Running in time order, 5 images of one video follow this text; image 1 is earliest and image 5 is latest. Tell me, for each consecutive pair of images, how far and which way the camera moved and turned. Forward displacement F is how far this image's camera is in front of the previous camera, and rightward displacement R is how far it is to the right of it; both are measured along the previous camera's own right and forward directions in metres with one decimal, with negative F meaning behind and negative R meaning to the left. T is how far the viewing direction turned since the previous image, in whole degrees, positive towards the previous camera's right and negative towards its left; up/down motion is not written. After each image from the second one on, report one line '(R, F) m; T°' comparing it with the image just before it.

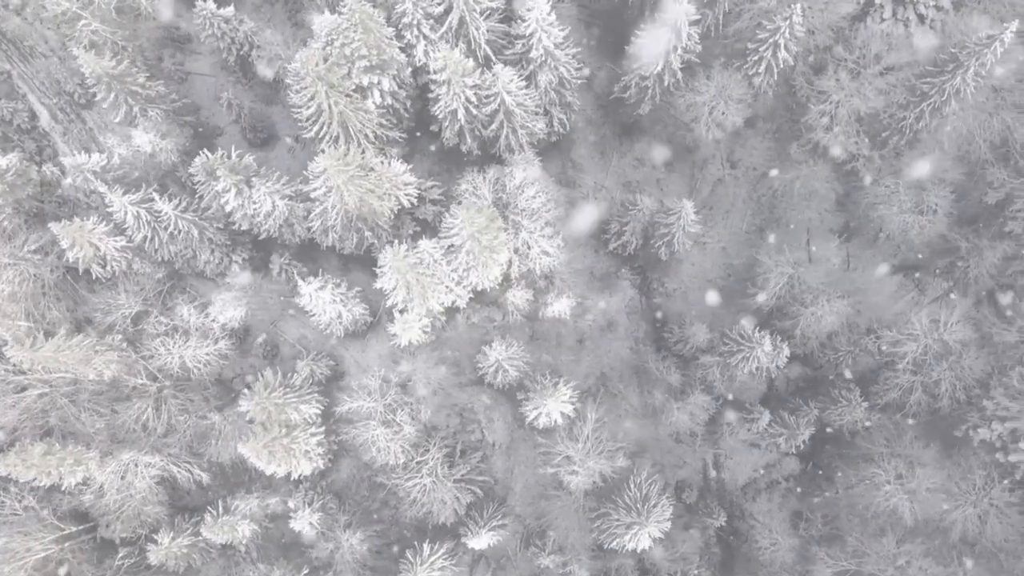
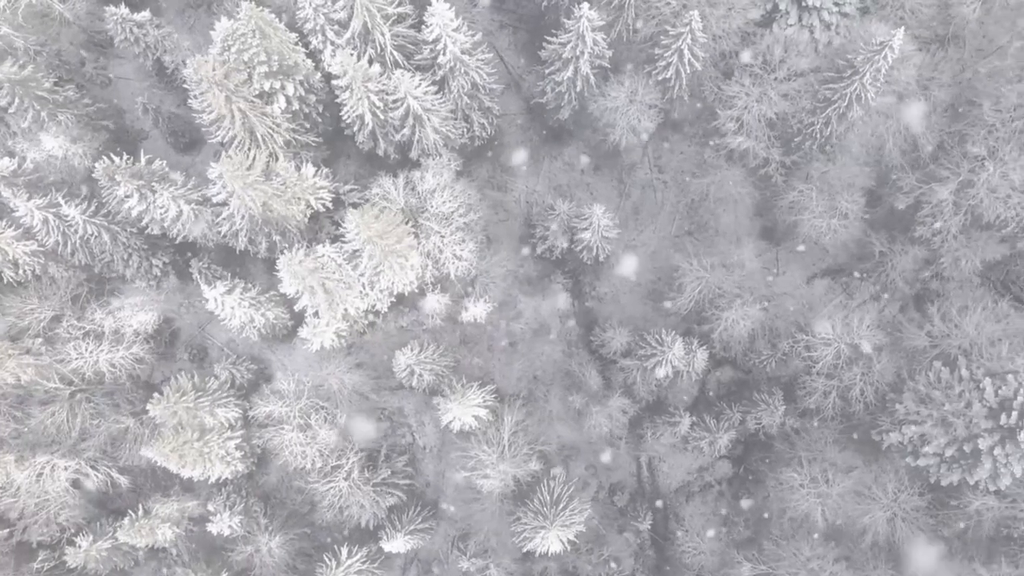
(+2.7, -0.1) m; 0°
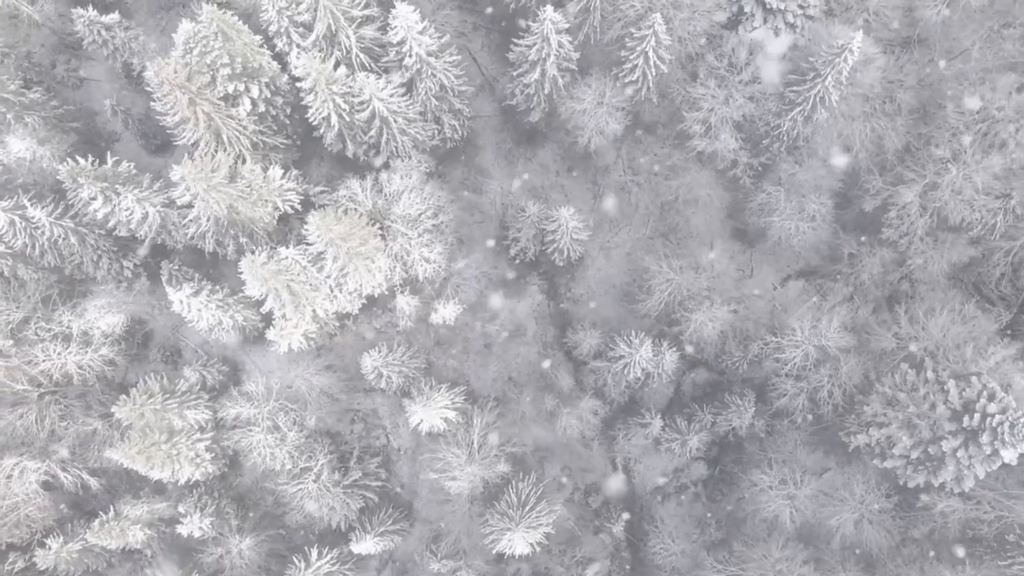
(+1.0, 0.0) m; 0°
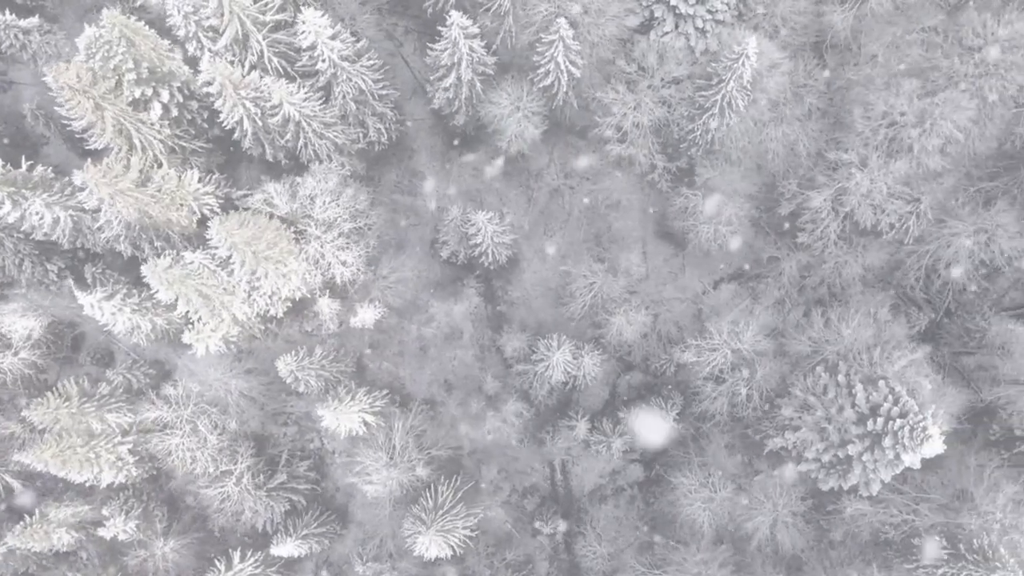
(+2.6, -0.1) m; 0°
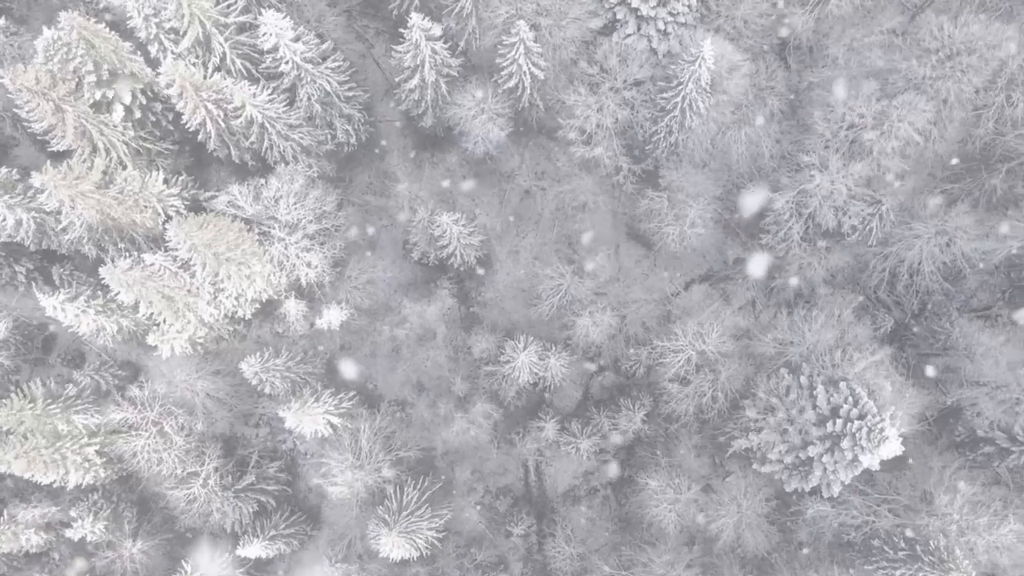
(+1.1, 0.0) m; 0°
